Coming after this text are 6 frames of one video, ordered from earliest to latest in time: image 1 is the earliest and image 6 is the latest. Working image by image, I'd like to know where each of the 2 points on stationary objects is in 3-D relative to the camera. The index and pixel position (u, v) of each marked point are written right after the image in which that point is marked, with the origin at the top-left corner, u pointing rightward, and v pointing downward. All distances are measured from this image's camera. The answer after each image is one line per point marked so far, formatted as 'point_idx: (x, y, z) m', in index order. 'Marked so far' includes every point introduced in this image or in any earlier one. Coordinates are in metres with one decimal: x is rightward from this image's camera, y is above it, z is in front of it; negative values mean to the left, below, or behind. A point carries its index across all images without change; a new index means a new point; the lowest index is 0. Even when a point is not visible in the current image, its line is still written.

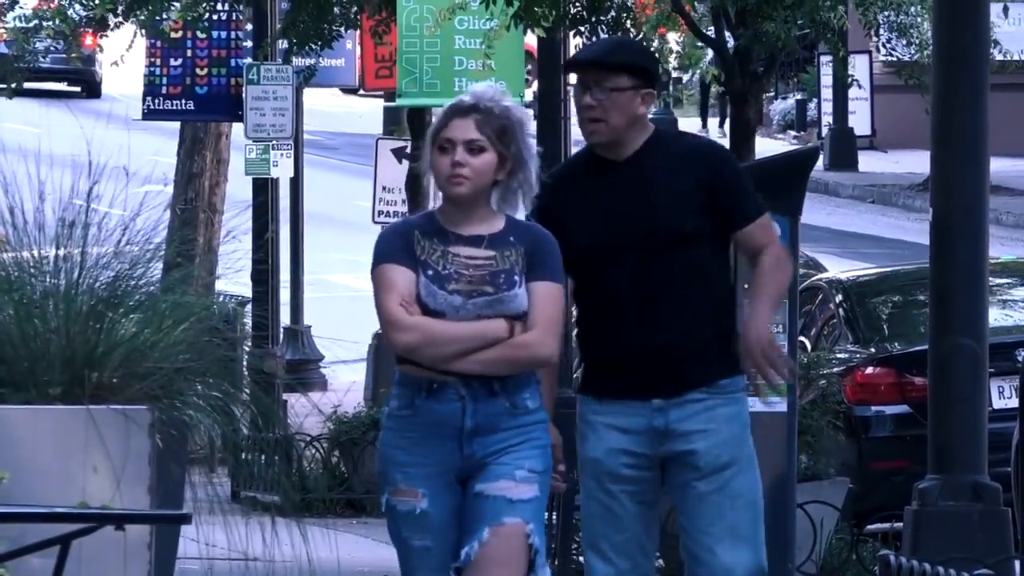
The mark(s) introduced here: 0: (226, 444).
0: (-0.8, -0.4, +4.3) m
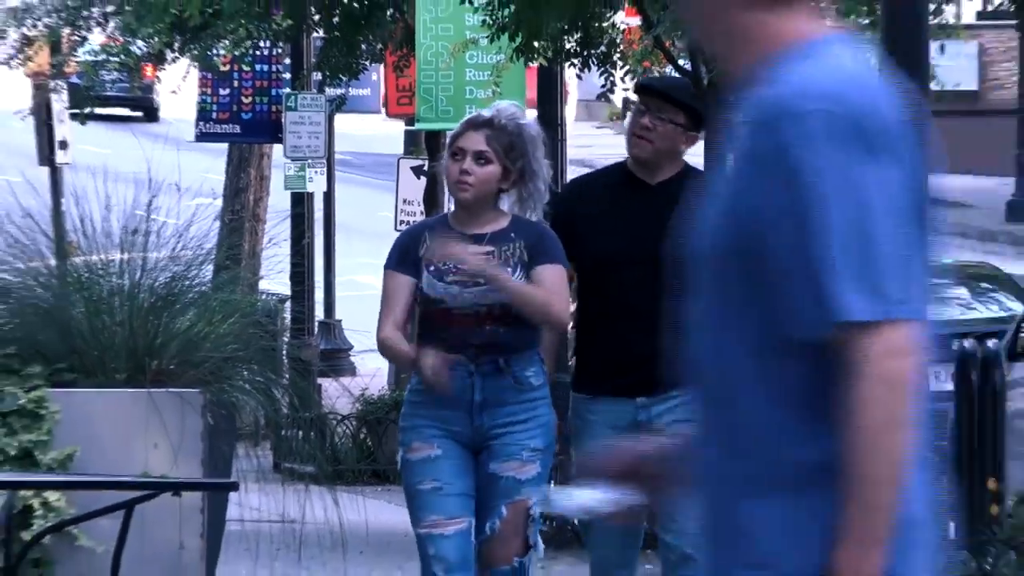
0: (-0.8, -0.4, +5.0) m
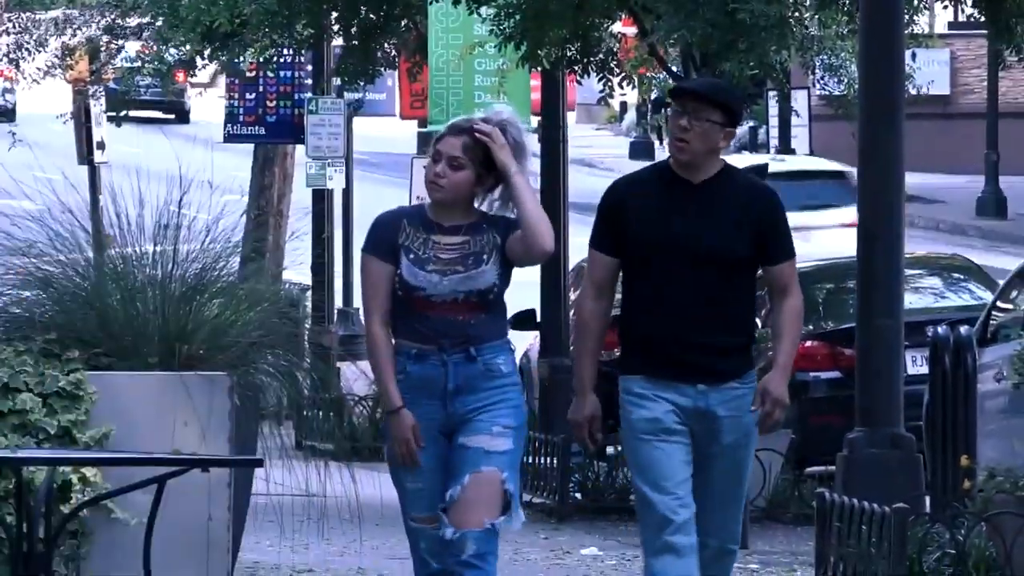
0: (-0.8, -0.4, +5.4) m
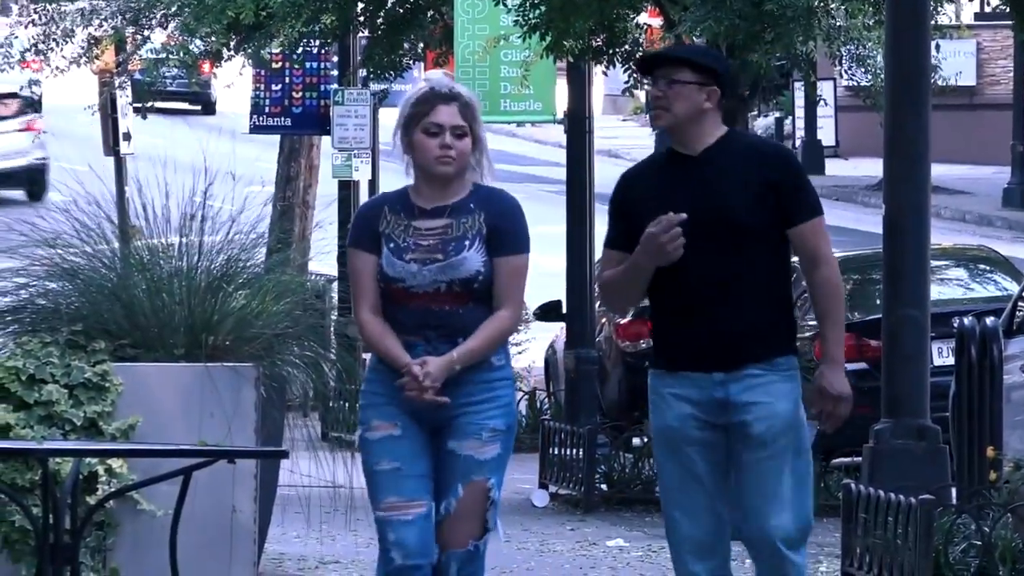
0: (-0.7, -0.4, +5.4) m
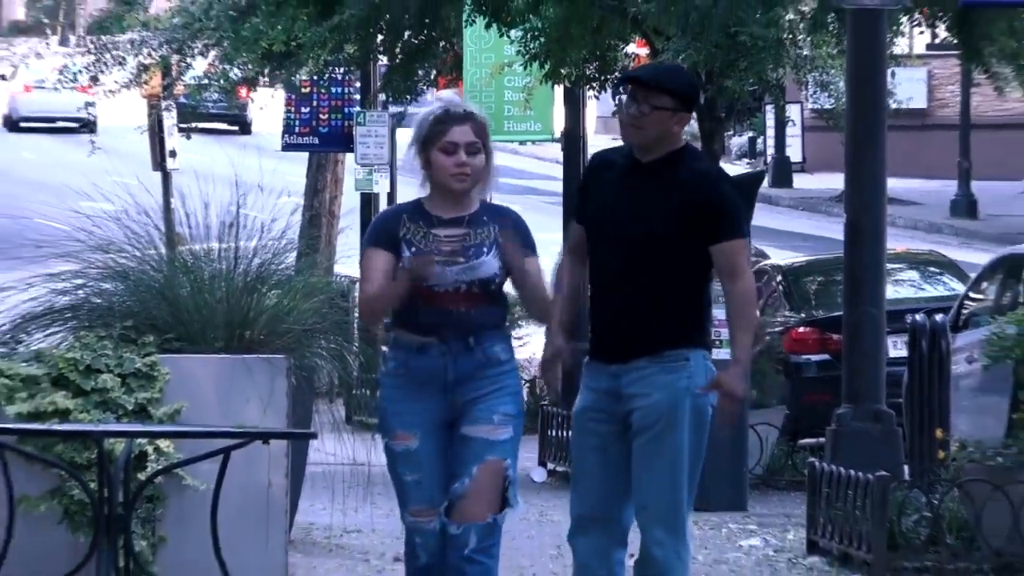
0: (-0.7, -0.4, +6.1) m
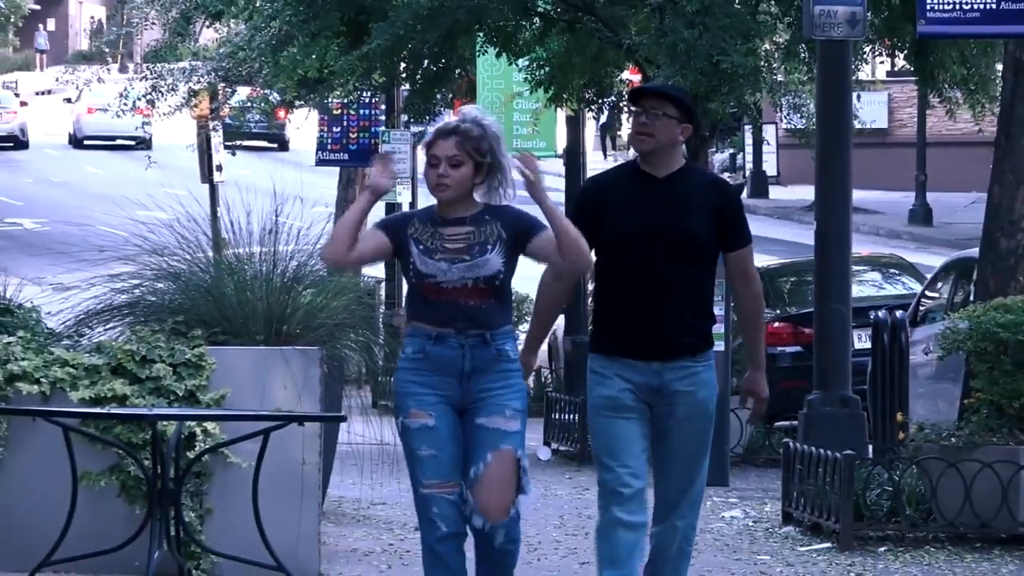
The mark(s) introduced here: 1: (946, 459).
0: (-0.6, -0.4, +6.9) m
1: (+1.9, -0.7, +6.8) m
